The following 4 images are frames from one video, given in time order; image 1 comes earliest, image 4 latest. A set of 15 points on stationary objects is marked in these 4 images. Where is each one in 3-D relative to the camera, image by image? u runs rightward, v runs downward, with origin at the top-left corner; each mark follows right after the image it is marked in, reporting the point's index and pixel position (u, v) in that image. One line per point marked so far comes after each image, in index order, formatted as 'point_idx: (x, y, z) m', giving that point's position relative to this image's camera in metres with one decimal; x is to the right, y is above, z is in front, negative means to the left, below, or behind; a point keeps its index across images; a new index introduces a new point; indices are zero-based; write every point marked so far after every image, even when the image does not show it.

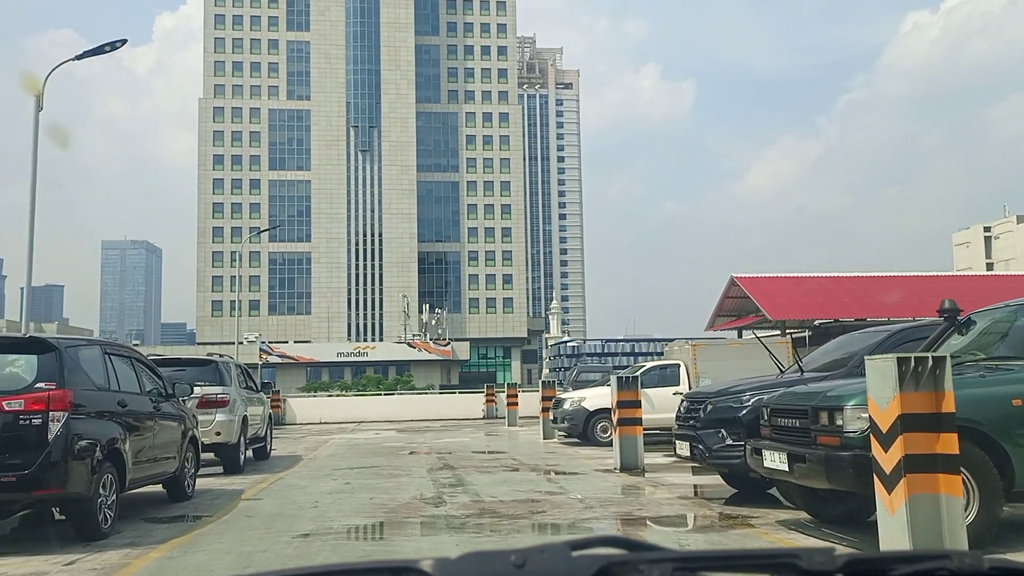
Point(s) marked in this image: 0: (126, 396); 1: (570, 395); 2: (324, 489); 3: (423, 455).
0: (-3.9, -1.1, +9.1) m
1: (+1.2, -2.2, +18.8) m
2: (-2.4, -2.6, +11.6) m
3: (-1.6, -3.1, +16.7) m
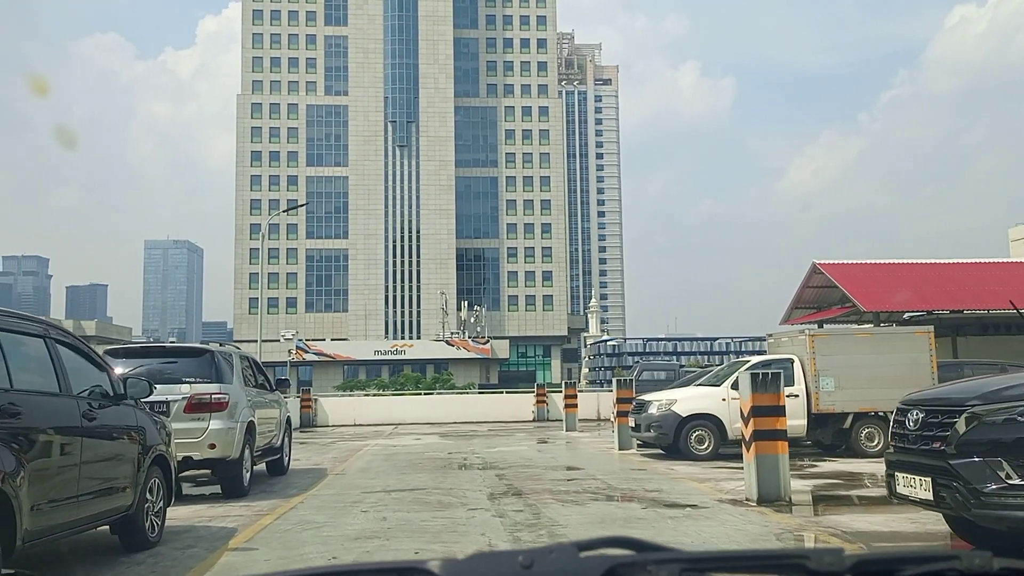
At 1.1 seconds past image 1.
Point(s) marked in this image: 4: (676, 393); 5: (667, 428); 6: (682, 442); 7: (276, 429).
0: (-3.1, -0.7, +5.7) m
1: (+2.4, -1.8, +15.2) m
2: (-1.5, -2.2, +8.2) m
3: (-0.5, -2.7, +13.3) m
4: (+2.8, -1.8, +15.1) m
5: (+2.6, -2.3, +14.8) m
6: (+2.8, -2.5, +14.8) m
7: (-3.5, -2.1, +13.5) m
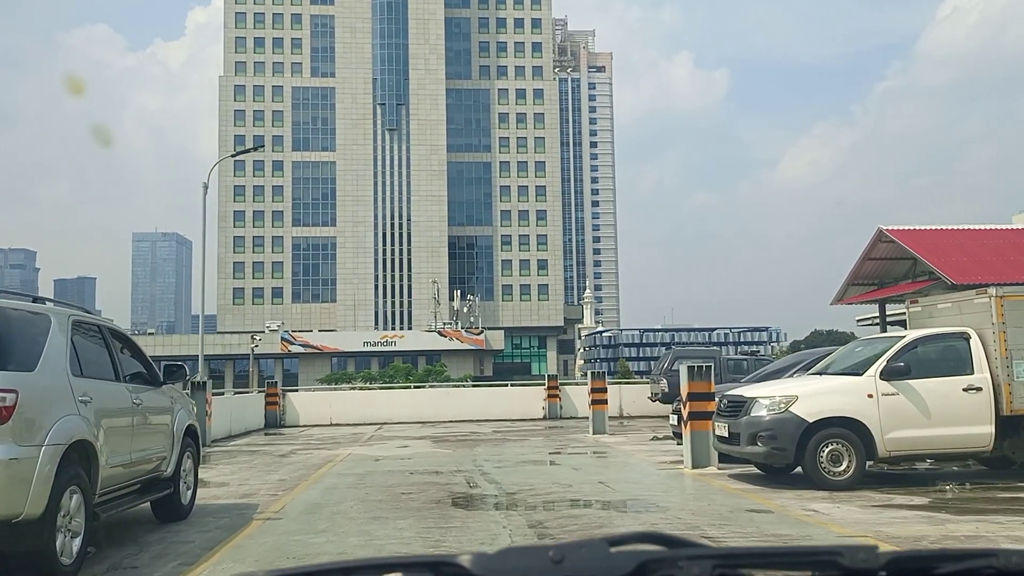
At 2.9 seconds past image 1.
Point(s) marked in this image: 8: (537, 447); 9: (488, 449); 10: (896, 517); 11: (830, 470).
0: (-2.6, -0.1, +0.4) m
1: (+2.8, -1.2, +10.0) m
2: (-1.1, -1.6, +3.0) m
3: (-0.1, -2.1, +8.1) m
4: (+3.1, -1.1, +9.9) m
5: (+2.9, -1.6, +9.6) m
6: (+3.2, -1.8, +9.6) m
7: (-3.2, -1.4, +8.2) m
8: (+0.5, -3.0, +16.8) m
9: (-0.5, -3.0, +16.5) m
10: (+3.4, -2.0, +7.9) m
11: (+3.4, -1.9, +9.6) m
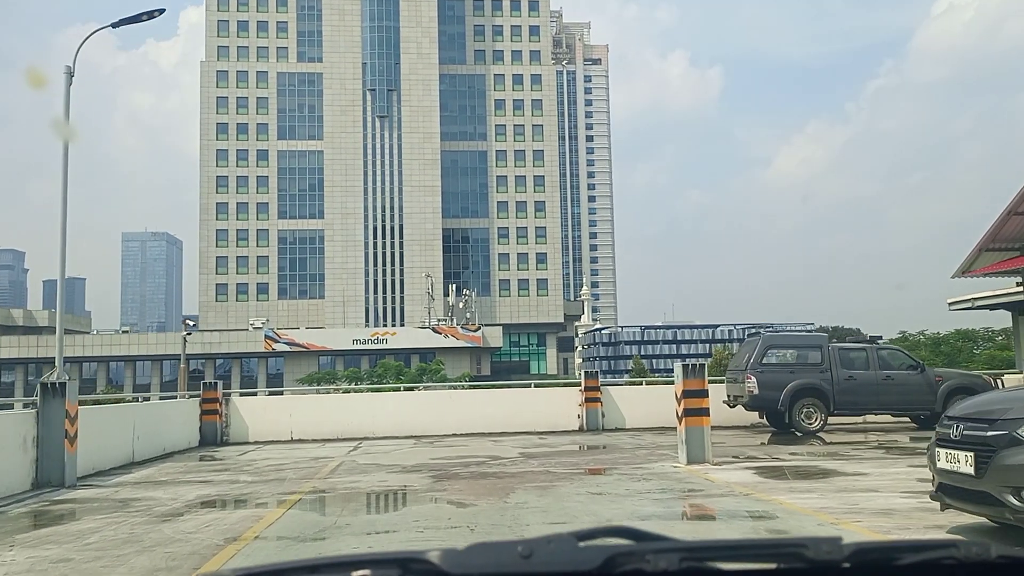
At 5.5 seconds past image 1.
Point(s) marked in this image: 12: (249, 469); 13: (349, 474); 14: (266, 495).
0: (-1.9, +0.6, -6.7) m
1: (+3.5, -0.4, +2.9) m
2: (-0.3, -0.9, -4.1) m
3: (+0.6, -1.3, +1.0) m
4: (+3.8, -0.3, +2.8) m
5: (+3.6, -0.9, +2.5) m
6: (+3.9, -1.1, +2.5) m
7: (-2.5, -0.7, +1.1) m
8: (+1.2, -2.2, +9.7) m
9: (+0.2, -2.2, +9.4) m
10: (+4.1, -1.2, +0.8) m
11: (+4.1, -1.2, +2.5) m
12: (-4.1, -2.9, +14.3) m
13: (-2.3, -2.7, +13.0) m
14: (-3.0, -2.5, +10.7) m
